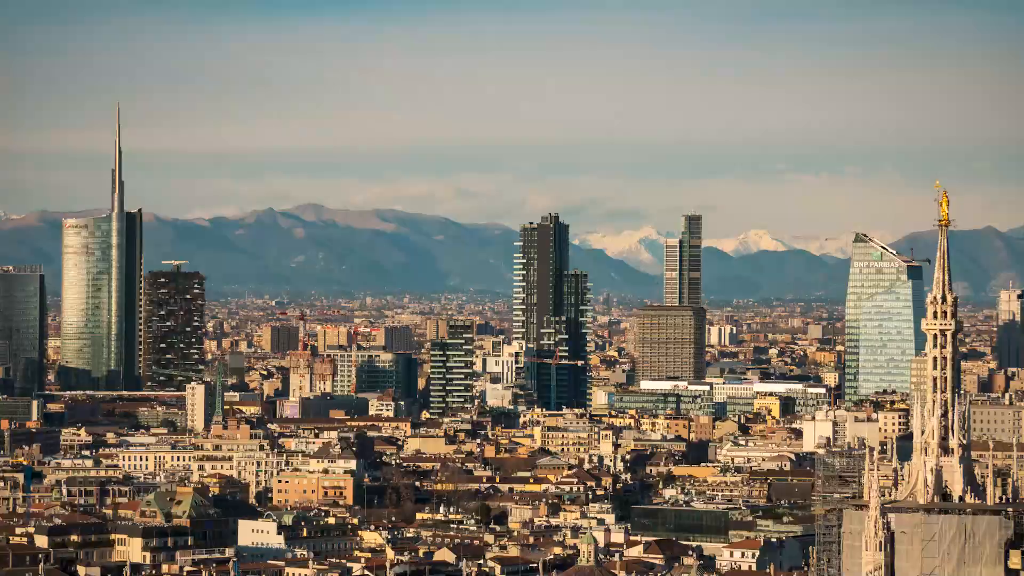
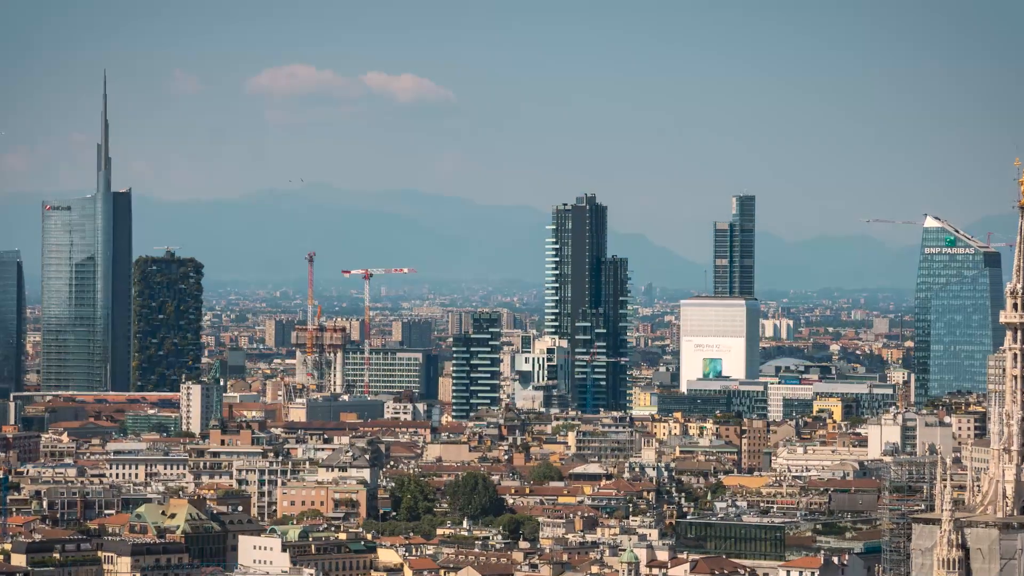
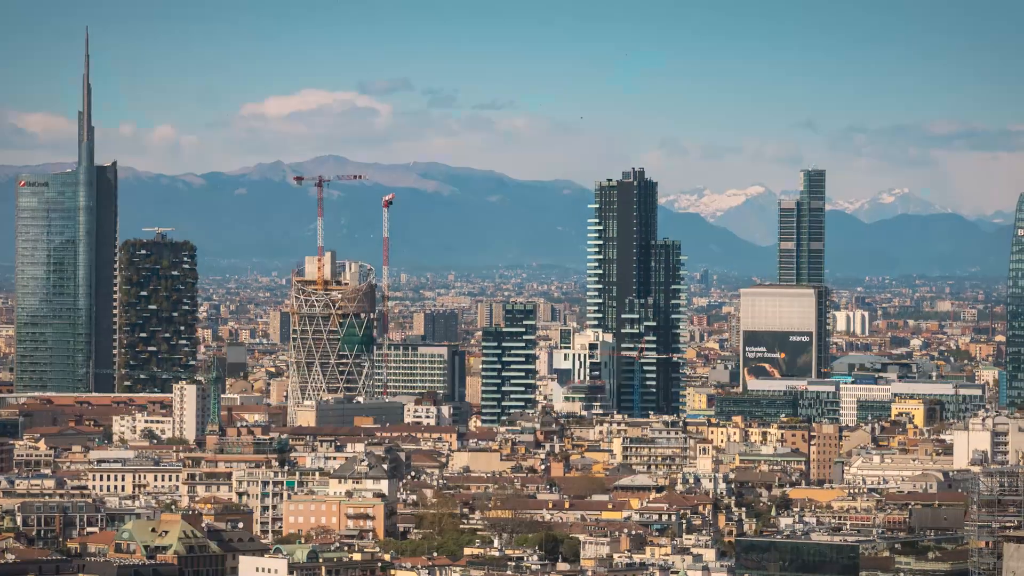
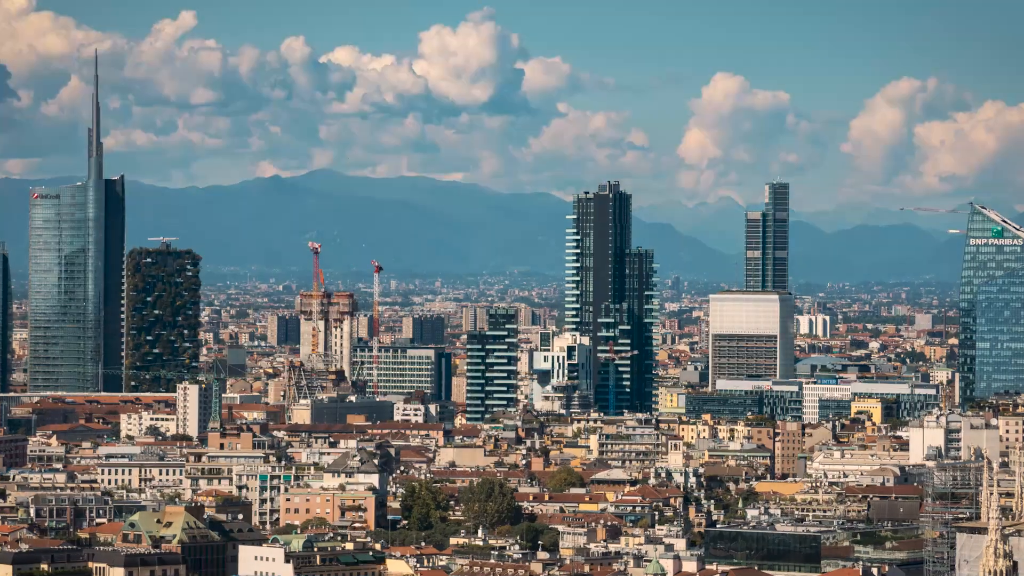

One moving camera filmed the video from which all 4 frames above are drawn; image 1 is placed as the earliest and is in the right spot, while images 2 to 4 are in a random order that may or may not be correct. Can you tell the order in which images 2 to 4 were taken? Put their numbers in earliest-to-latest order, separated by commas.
2, 4, 3
